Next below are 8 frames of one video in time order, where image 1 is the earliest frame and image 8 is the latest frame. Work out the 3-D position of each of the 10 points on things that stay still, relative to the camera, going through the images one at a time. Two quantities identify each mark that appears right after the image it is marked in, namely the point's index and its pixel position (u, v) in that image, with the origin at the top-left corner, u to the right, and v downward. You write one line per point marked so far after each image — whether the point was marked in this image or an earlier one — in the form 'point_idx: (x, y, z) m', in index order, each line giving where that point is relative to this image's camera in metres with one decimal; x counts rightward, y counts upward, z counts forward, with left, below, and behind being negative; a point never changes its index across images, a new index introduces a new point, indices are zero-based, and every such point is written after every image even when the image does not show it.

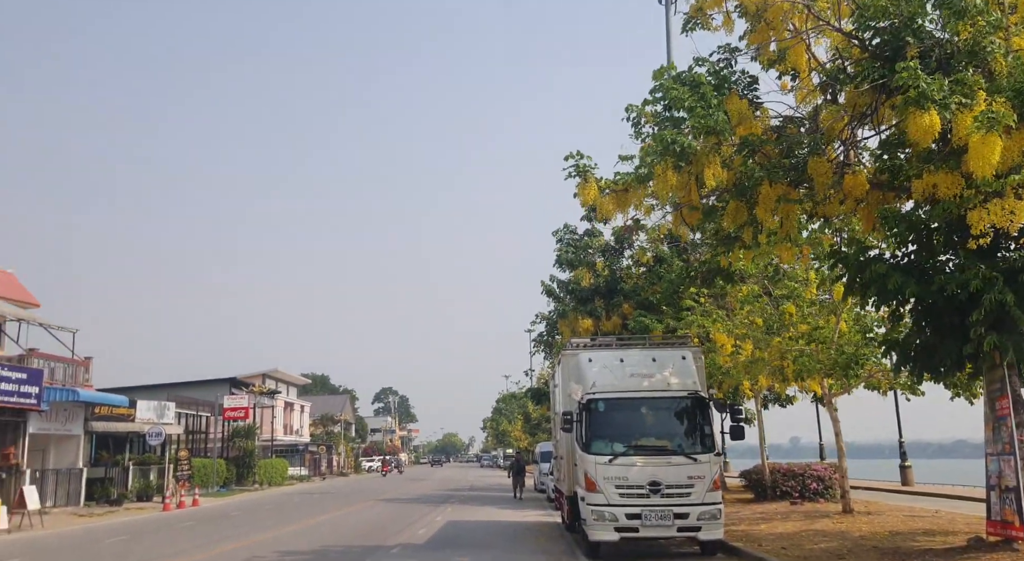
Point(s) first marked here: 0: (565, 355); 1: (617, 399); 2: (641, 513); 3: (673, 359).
0: (+0.9, -1.3, +14.0) m
1: (+1.6, -1.8, +12.8) m
2: (+1.9, -3.4, +11.9) m
3: (+2.6, -1.3, +13.3) m
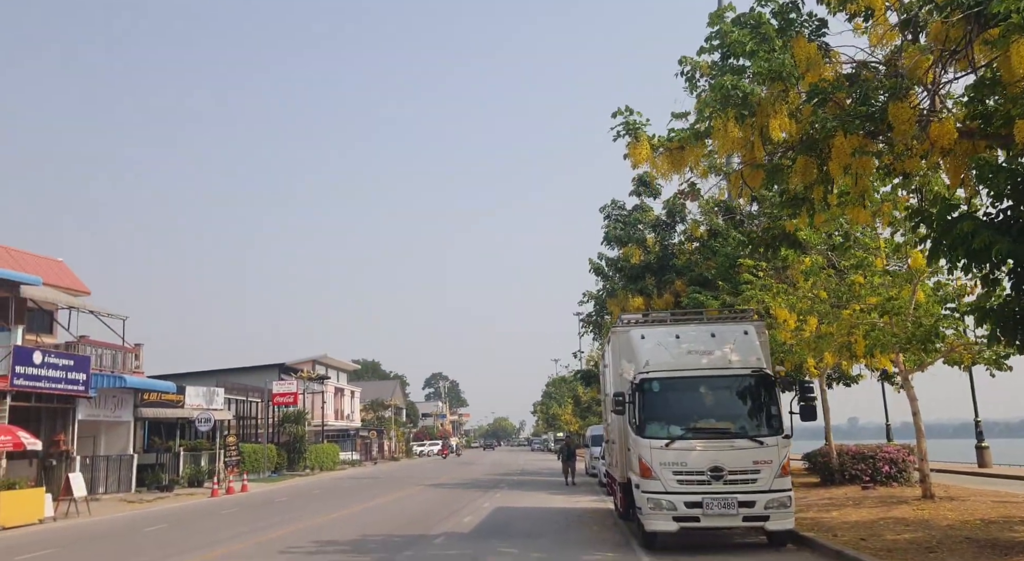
0: (+1.6, -0.8, +13.1) m
1: (+2.3, -1.4, +11.8) m
2: (+2.5, -2.9, +11.0) m
3: (+3.3, -0.8, +12.2) m
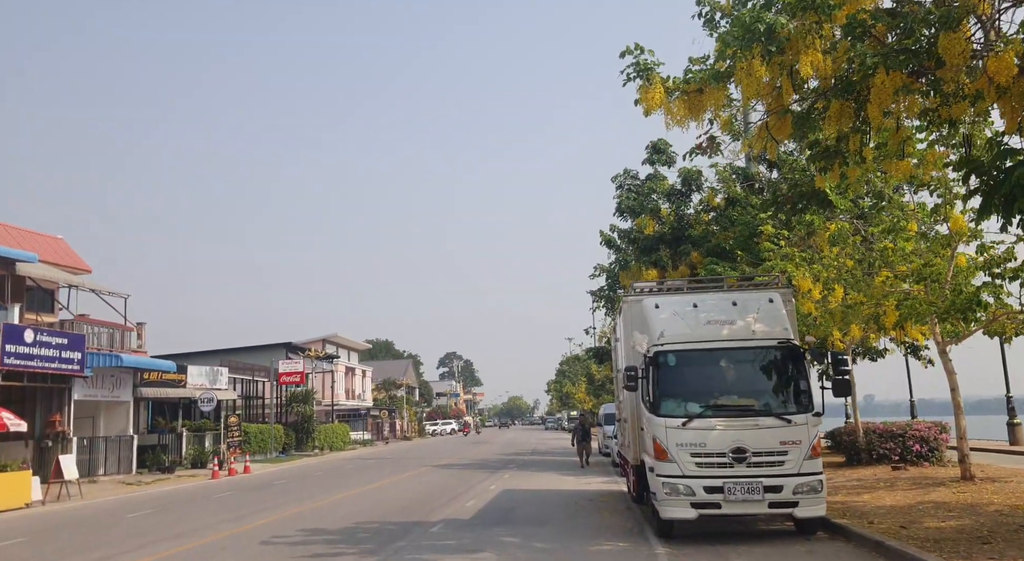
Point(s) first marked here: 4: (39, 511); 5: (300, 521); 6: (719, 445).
0: (+1.7, -0.3, +12.0) m
1: (+2.3, -0.9, +10.7) m
2: (+2.5, -2.5, +9.9) m
3: (+3.3, -0.3, +11.1) m
4: (-10.1, -4.9, +17.8) m
5: (-3.4, -3.9, +13.3) m
6: (+2.5, -2.0, +10.1) m
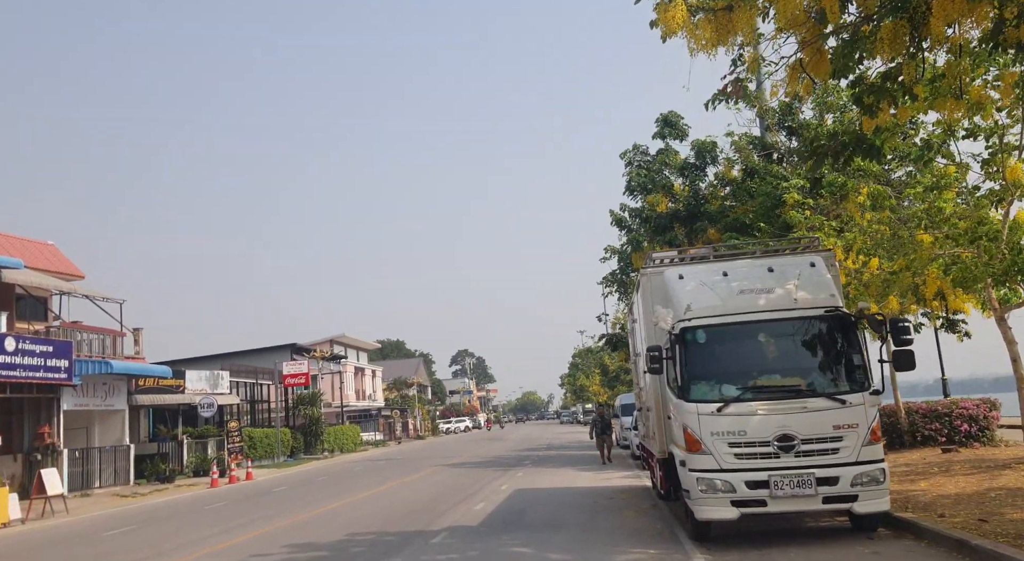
0: (+1.7, +0.1, +10.6) m
1: (+2.3, -0.5, +9.2) m
2: (+2.6, -2.0, +8.5) m
3: (+3.3, +0.2, +9.7) m
4: (-9.8, -5.0, +16.5) m
5: (-3.2, -3.7, +12.0) m
6: (+2.6, -1.6, +8.6) m
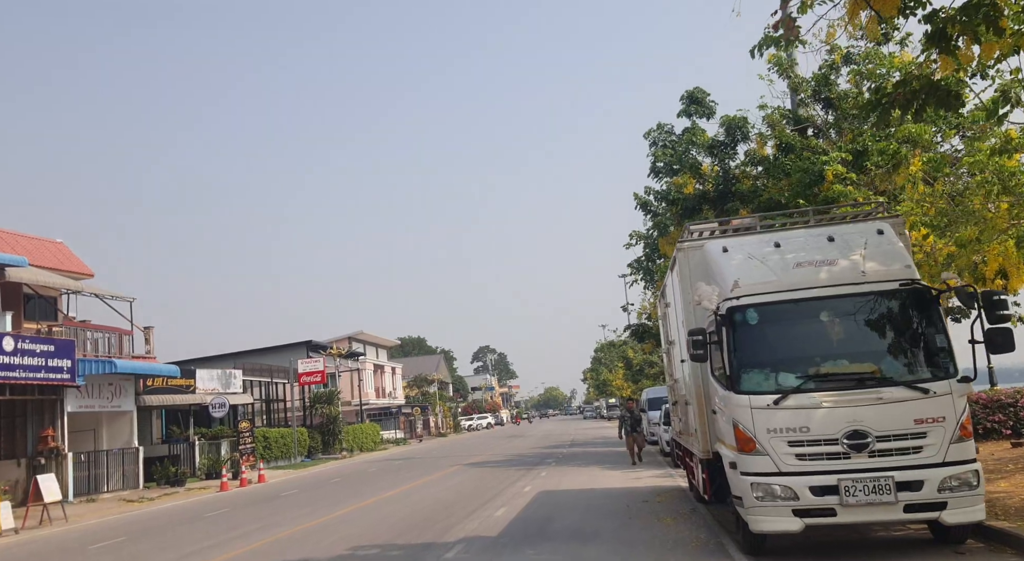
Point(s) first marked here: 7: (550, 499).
0: (+1.9, +0.4, +9.3) m
1: (+2.5, -0.2, +7.9) m
2: (+2.8, -1.8, +7.2) m
3: (+3.5, +0.4, +8.3) m
4: (-9.4, -4.9, +15.5) m
5: (-2.9, -3.5, +10.8) m
6: (+2.8, -1.3, +7.3) m
7: (+0.7, -3.9, +14.8) m
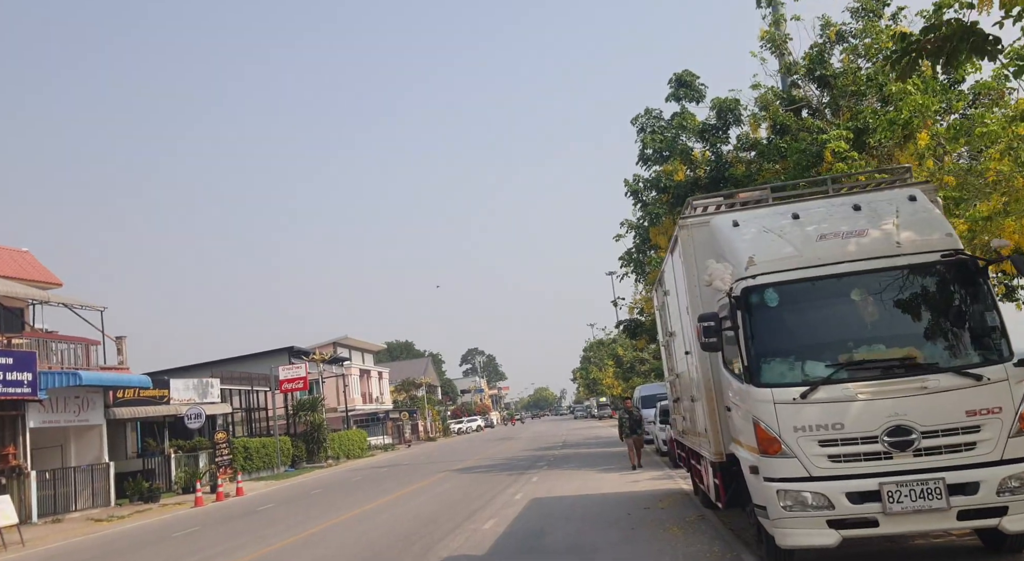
0: (+1.7, +0.5, +8.2) m
1: (+2.4, 0.0, +6.9) m
2: (+2.7, -1.5, +6.1) m
3: (+3.3, +0.7, +7.3) m
4: (-9.5, -5.0, +14.3) m
5: (-3.0, -3.4, +9.6) m
6: (+2.7, -1.1, +6.3) m
7: (+0.5, -3.7, +13.7) m
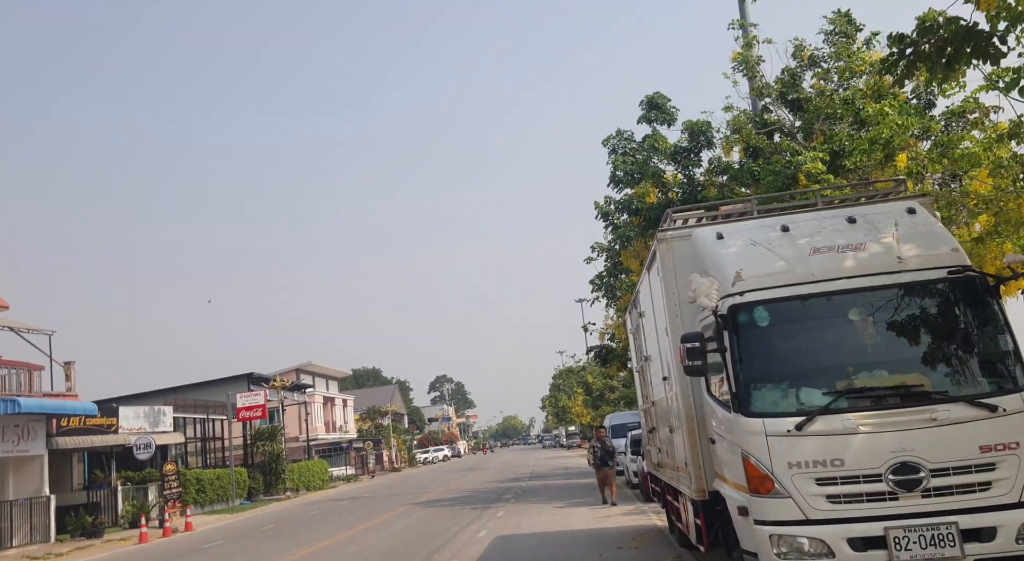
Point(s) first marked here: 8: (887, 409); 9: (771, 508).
0: (+1.4, +0.4, +7.5) m
1: (+2.1, -0.1, +6.2) m
2: (+2.5, -1.7, +5.4) m
3: (+3.0, +0.5, +6.6) m
4: (-10.1, -5.3, +13.0) m
5: (-3.4, -3.6, +8.6) m
6: (+2.4, -1.2, +5.5) m
7: (0.0, -4.1, +12.8) m
8: (+2.6, -0.9, +5.7) m
9: (+1.8, -1.6, +5.7) m
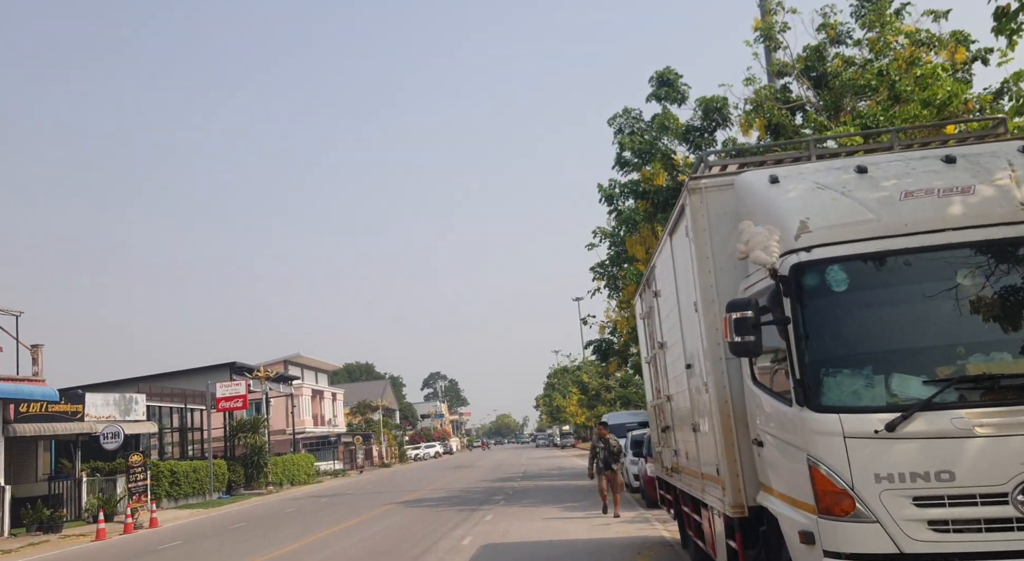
0: (+1.3, +0.7, +6.0) m
1: (+2.0, +0.1, +4.6) m
2: (+2.4, -1.4, +3.8) m
3: (+3.0, +0.8, +5.1) m
4: (-10.3, -4.7, +11.4) m
5: (-3.6, -3.2, +7.1) m
6: (+2.3, -0.9, +4.0) m
7: (-0.2, -3.7, +11.3) m
8: (+2.5, -0.6, +4.1) m
9: (+1.7, -1.3, +4.1) m
